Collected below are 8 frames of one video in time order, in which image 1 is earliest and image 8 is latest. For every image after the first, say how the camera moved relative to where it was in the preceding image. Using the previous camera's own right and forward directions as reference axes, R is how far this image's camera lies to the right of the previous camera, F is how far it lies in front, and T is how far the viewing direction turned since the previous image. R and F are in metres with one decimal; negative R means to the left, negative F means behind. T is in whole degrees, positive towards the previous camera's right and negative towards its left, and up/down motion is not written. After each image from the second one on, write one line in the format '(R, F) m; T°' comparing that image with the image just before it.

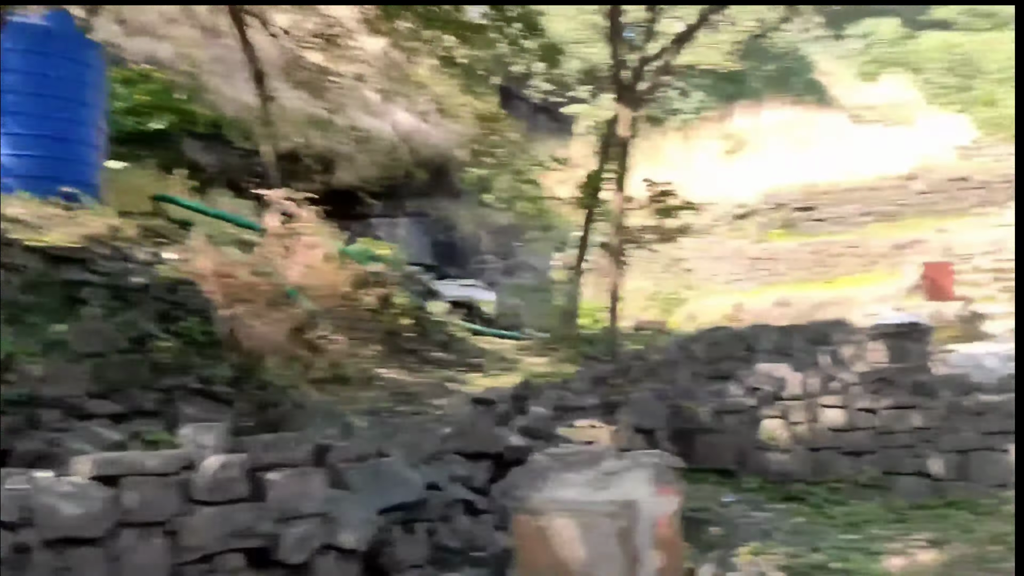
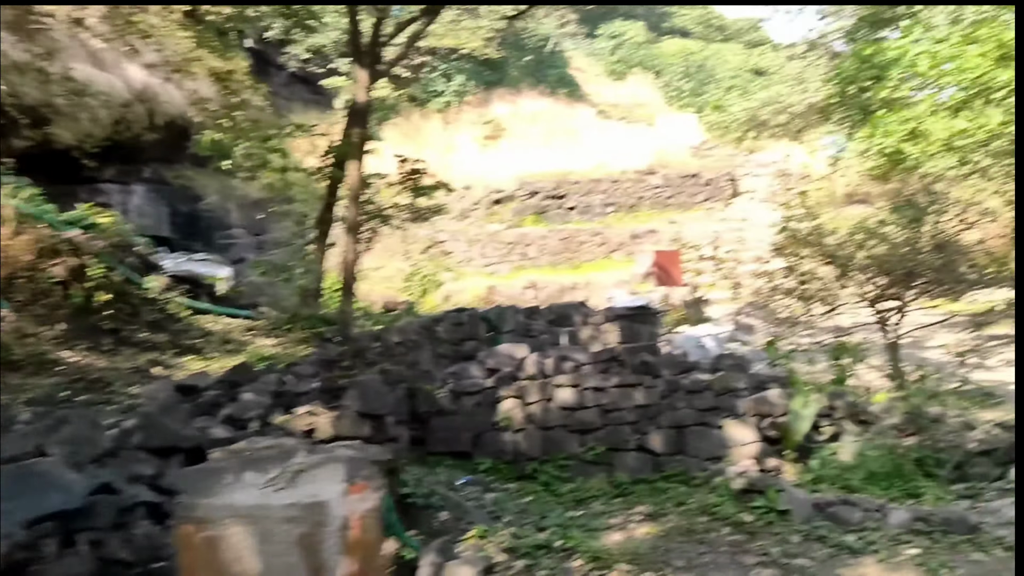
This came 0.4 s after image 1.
(+0.2, +0.2) m; +16°
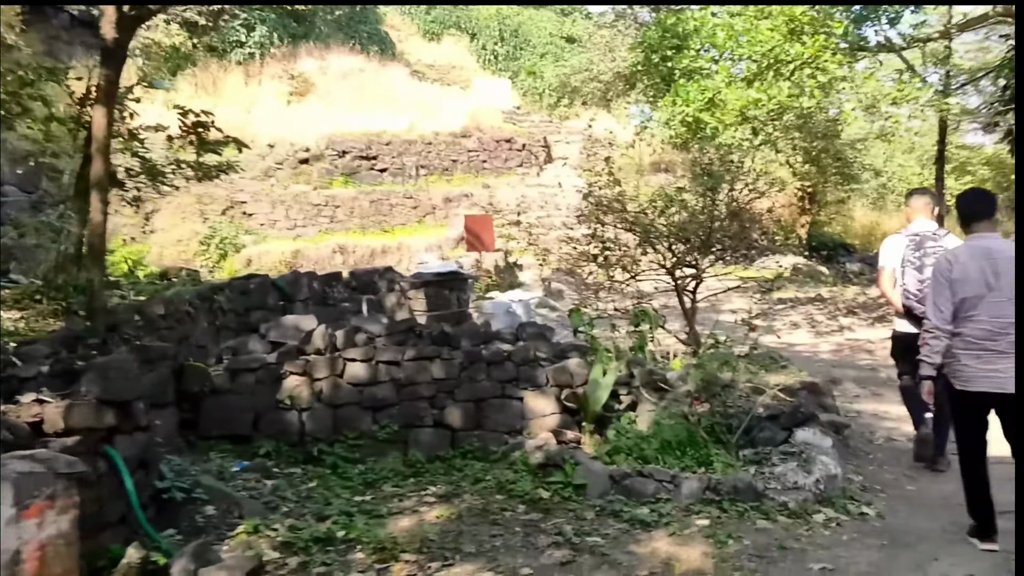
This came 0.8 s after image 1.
(+0.2, +0.3) m; +12°
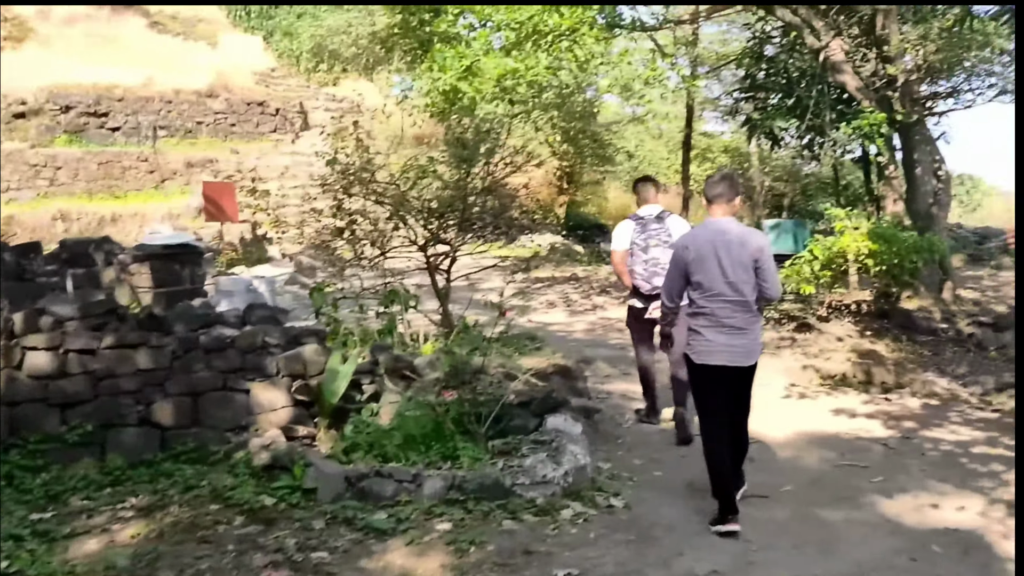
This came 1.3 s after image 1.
(+0.2, +0.4) m; +15°
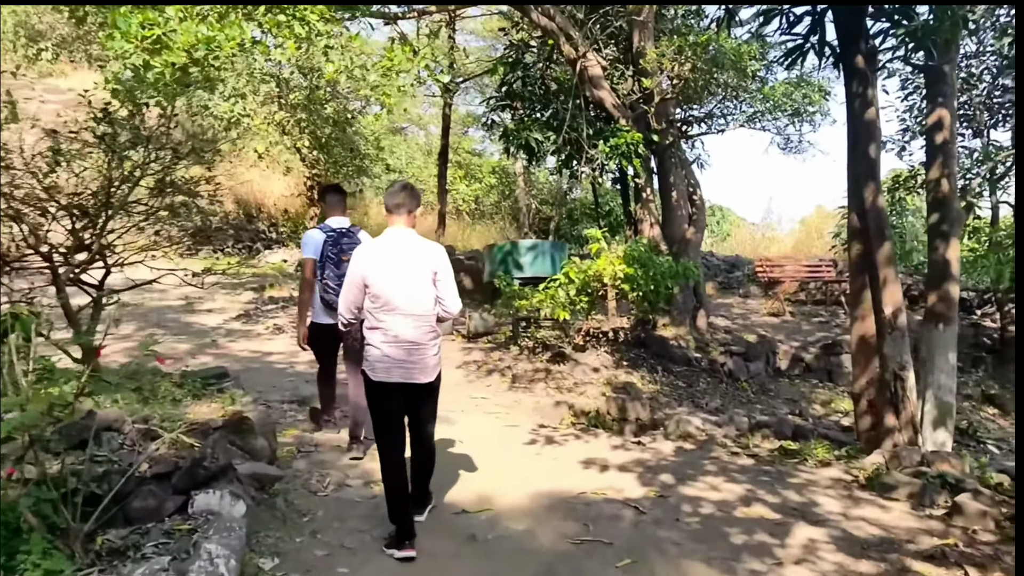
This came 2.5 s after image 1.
(+0.5, +1.0) m; +15°
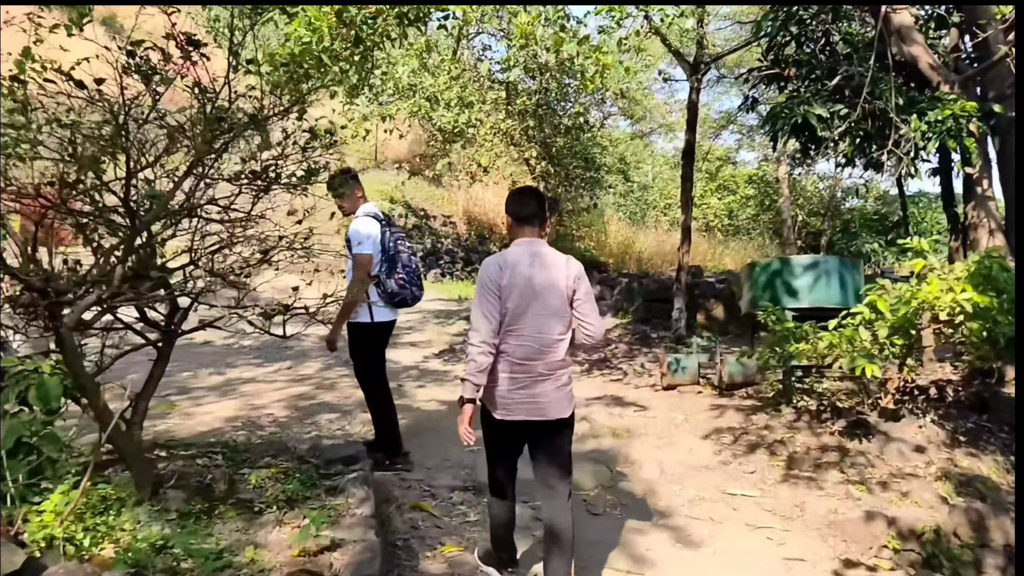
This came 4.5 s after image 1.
(-0.1, +1.8) m; -16°
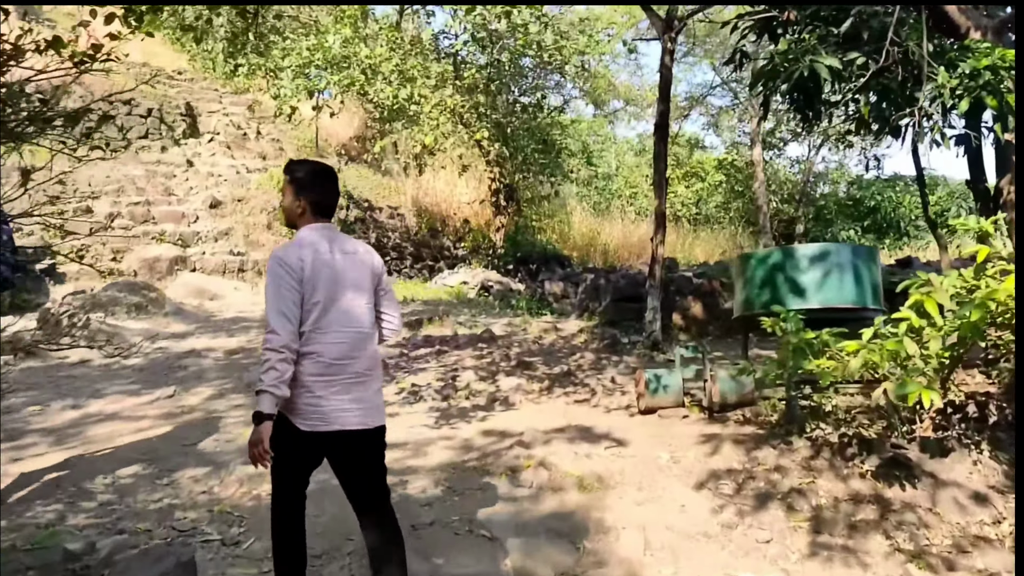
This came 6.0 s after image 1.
(+0.2, +1.2) m; +2°
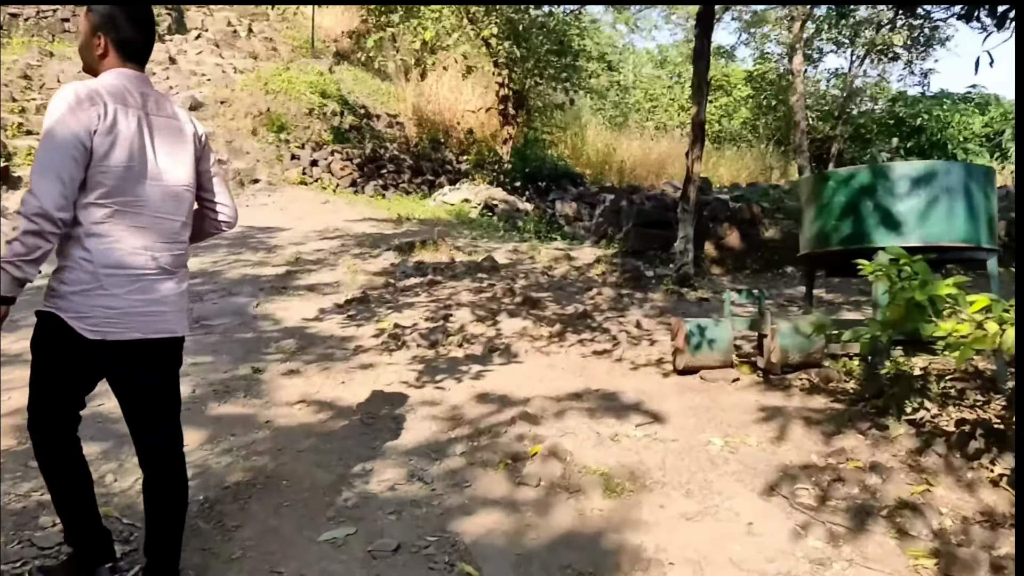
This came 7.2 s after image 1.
(0.0, +1.0) m; 0°
